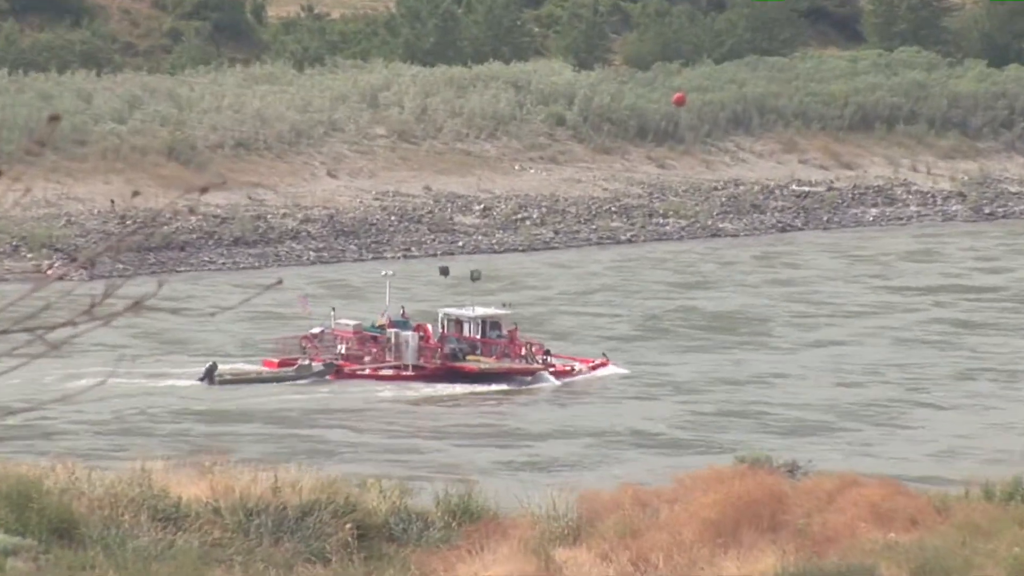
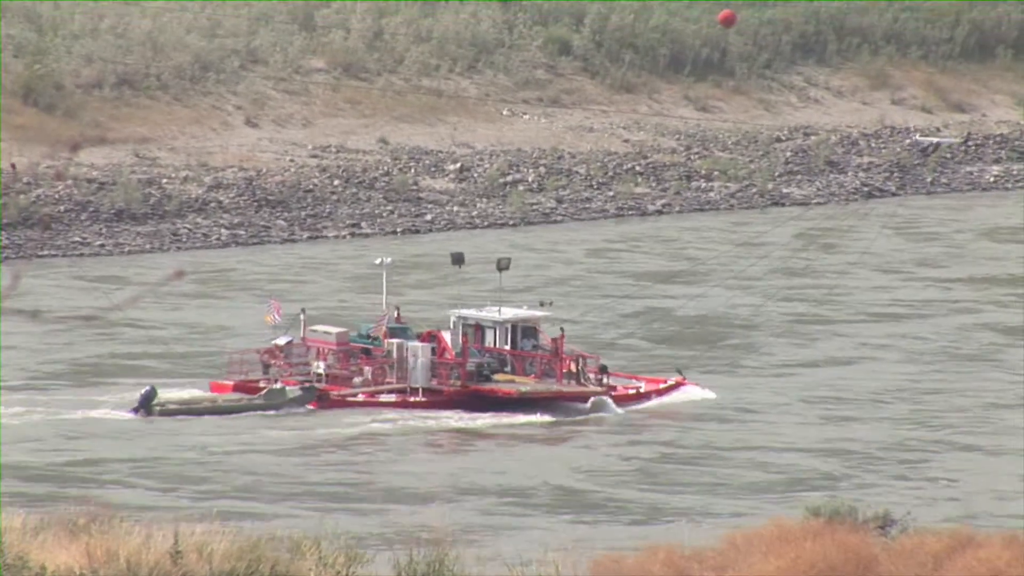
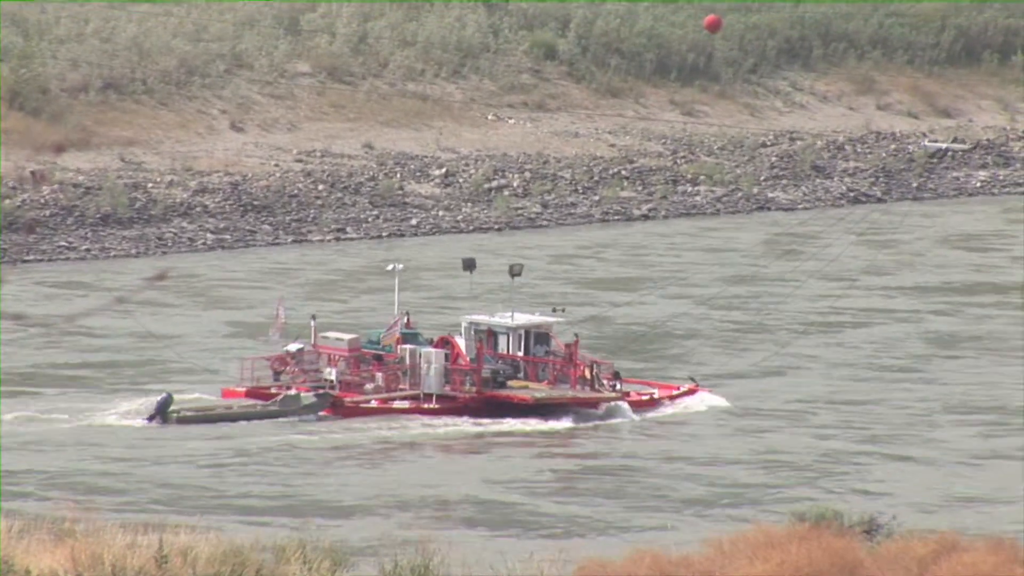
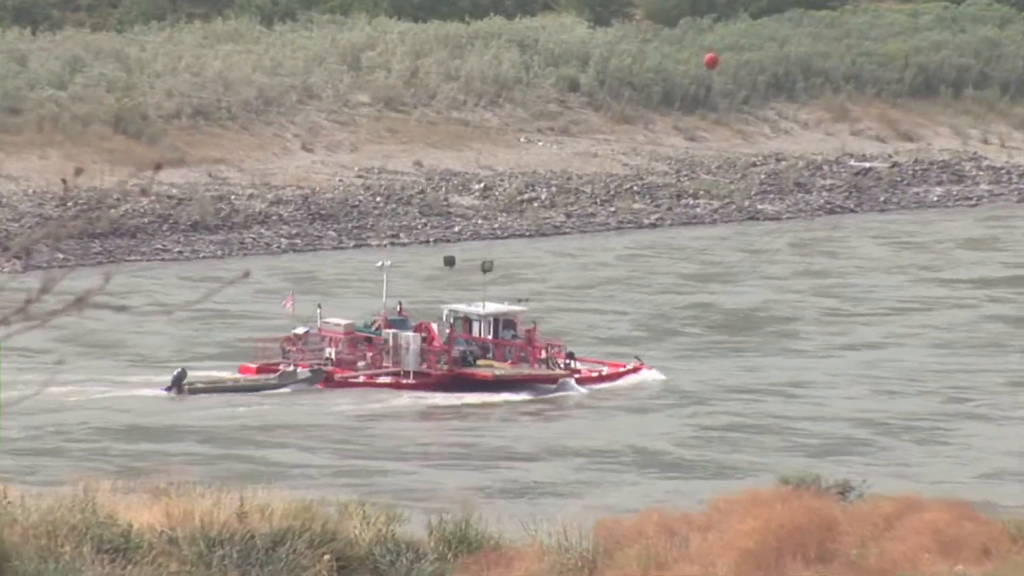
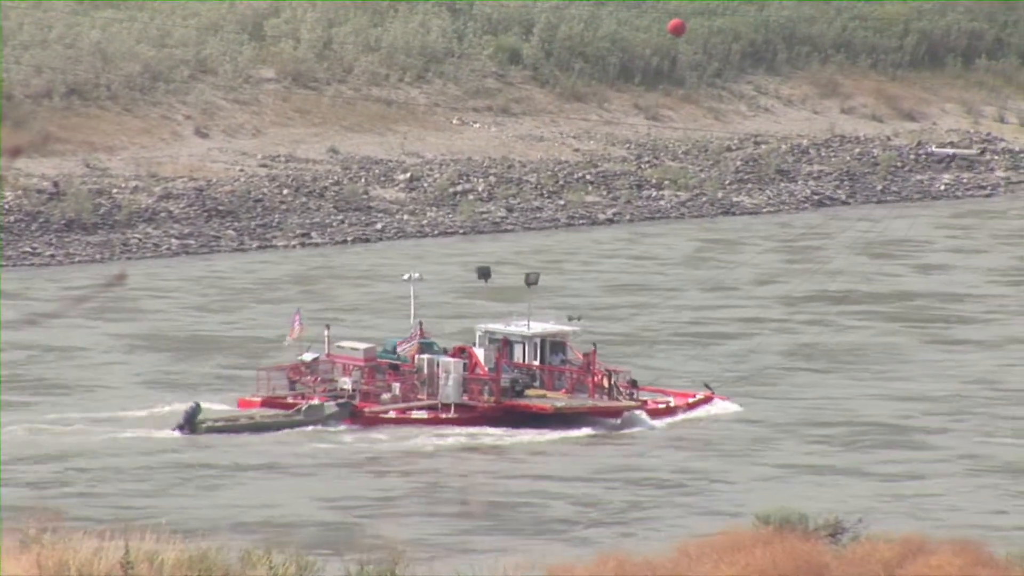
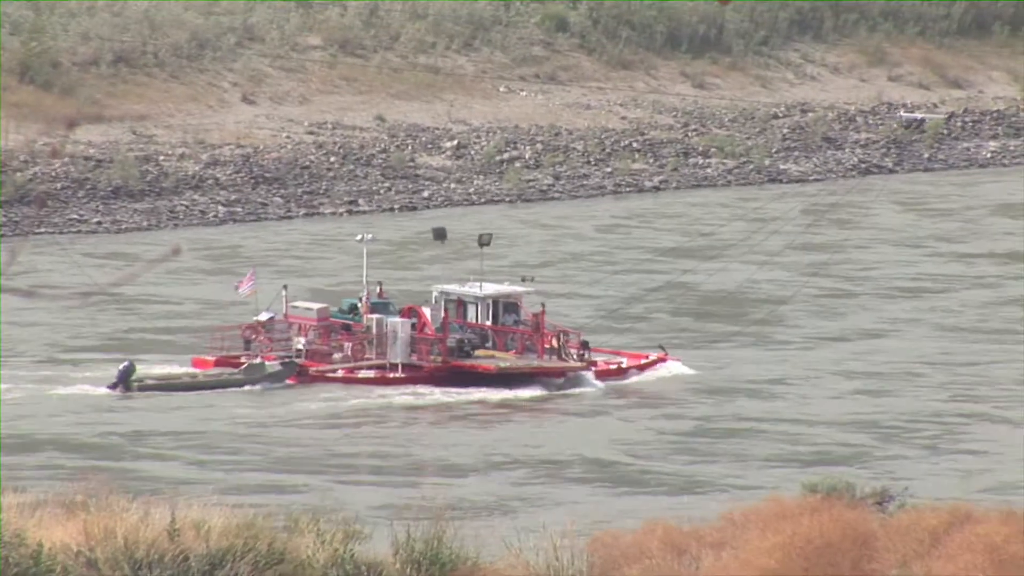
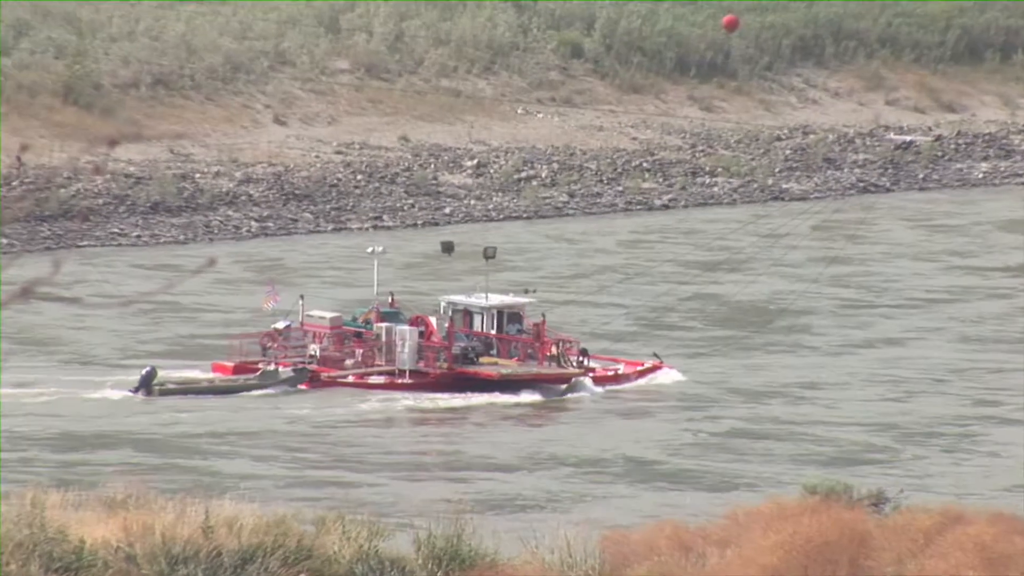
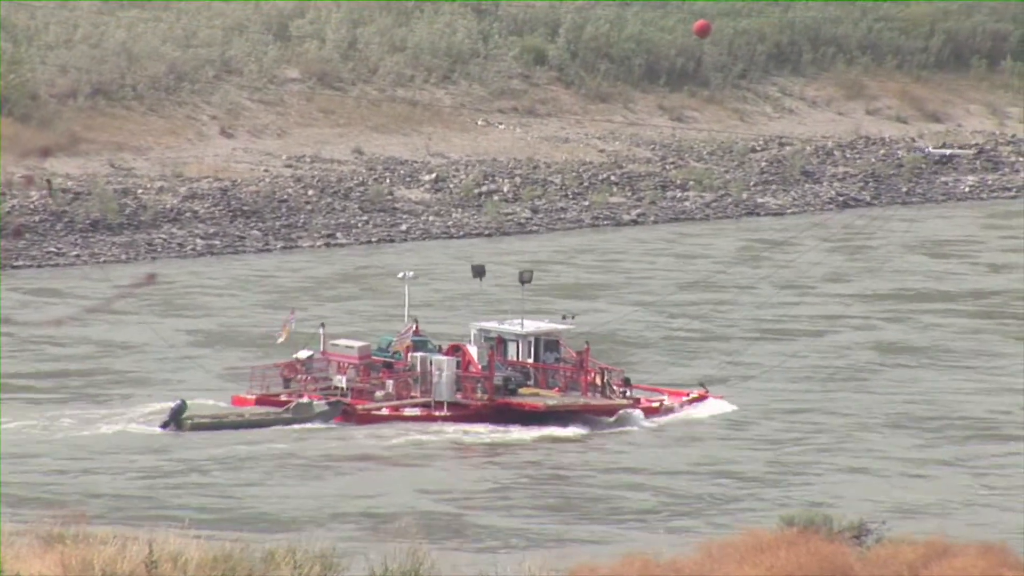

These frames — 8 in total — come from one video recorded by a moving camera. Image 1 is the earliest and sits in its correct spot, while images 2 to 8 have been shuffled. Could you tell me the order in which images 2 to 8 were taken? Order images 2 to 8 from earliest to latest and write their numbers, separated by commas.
4, 7, 6, 2, 3, 8, 5
